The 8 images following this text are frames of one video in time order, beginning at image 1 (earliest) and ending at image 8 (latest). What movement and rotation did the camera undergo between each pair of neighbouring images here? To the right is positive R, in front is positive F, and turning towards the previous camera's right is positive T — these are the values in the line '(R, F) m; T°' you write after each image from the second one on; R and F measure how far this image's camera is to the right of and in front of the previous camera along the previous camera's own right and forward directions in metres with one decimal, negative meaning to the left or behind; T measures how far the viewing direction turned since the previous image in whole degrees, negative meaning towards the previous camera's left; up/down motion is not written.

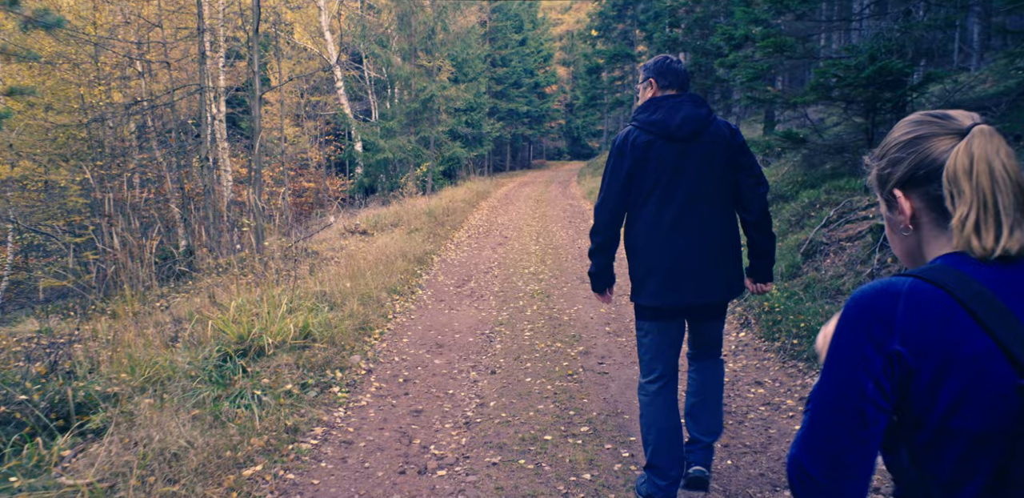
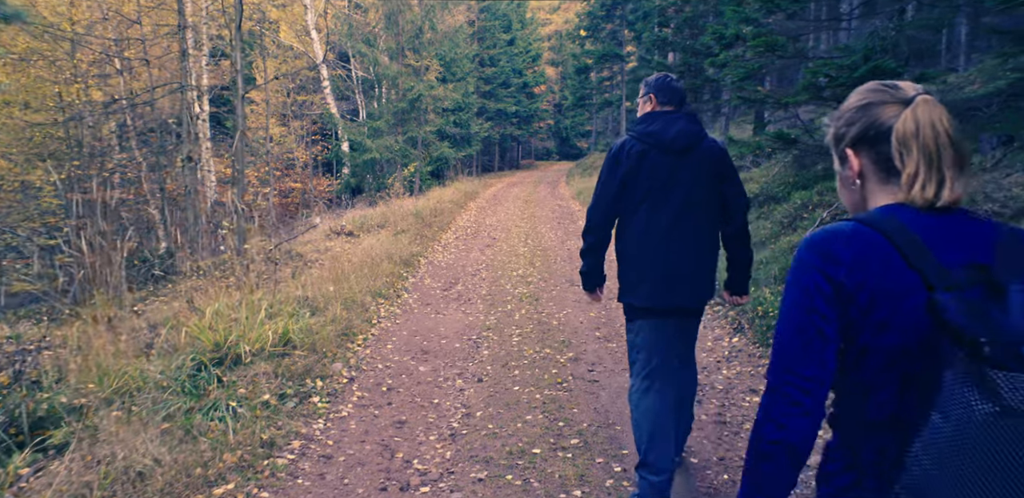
(0.0, +0.2) m; +1°
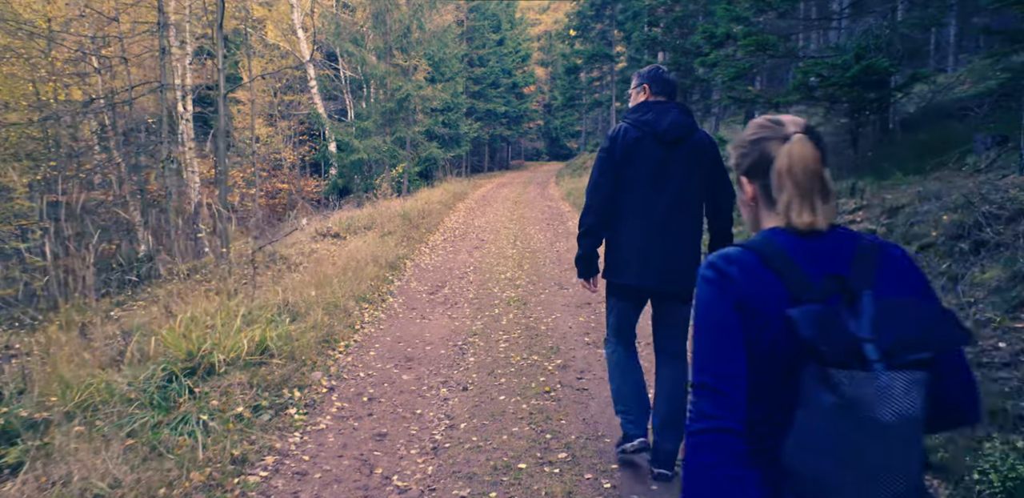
(0.0, +0.2) m; +1°
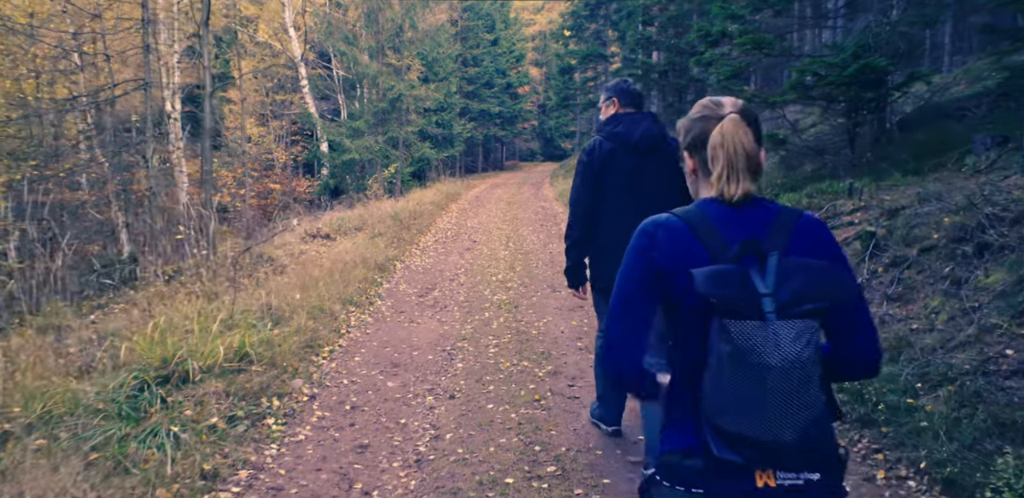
(+0.1, +0.2) m; 0°
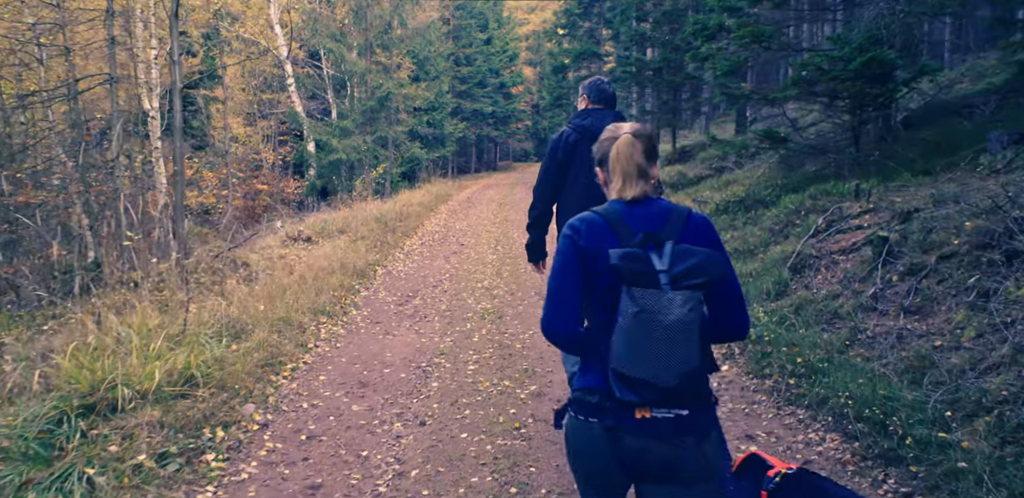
(+0.1, +0.7) m; 0°
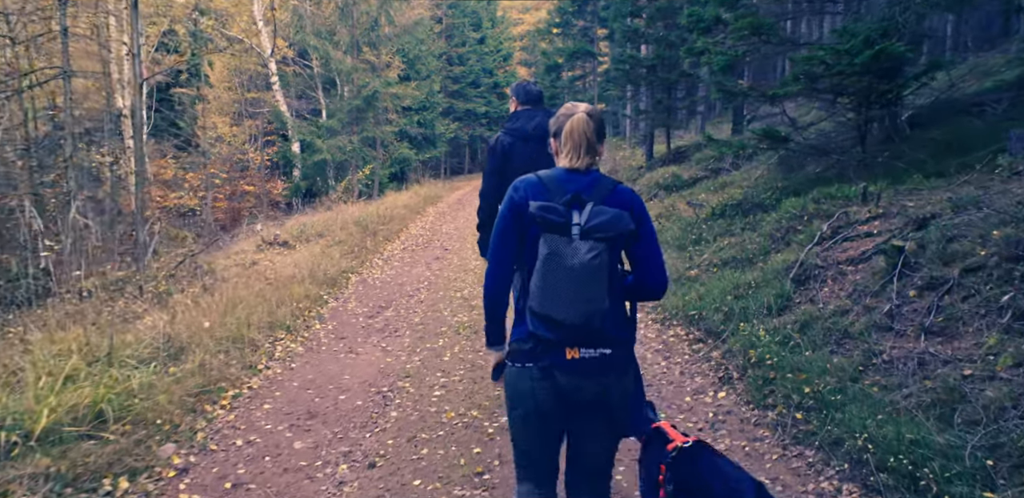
(+0.2, +0.8) m; 0°
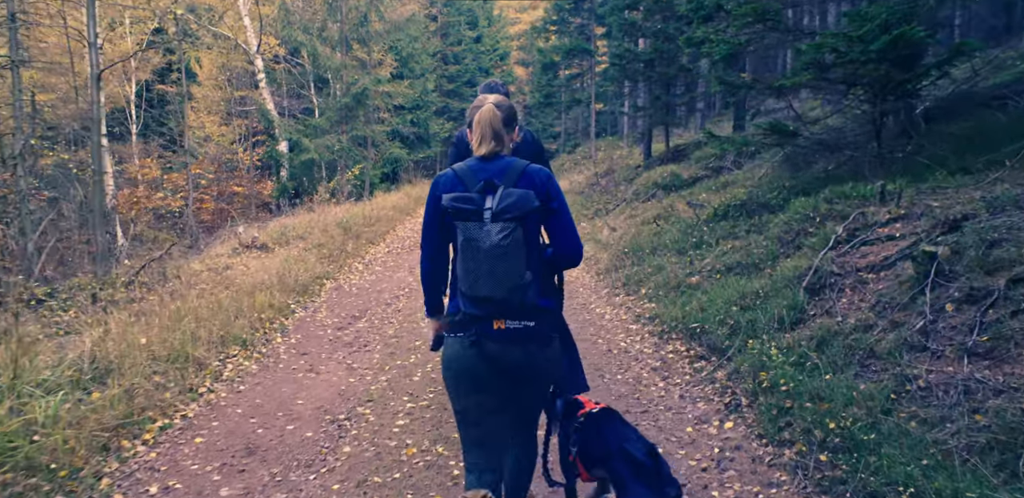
(+0.2, +0.9) m; 0°
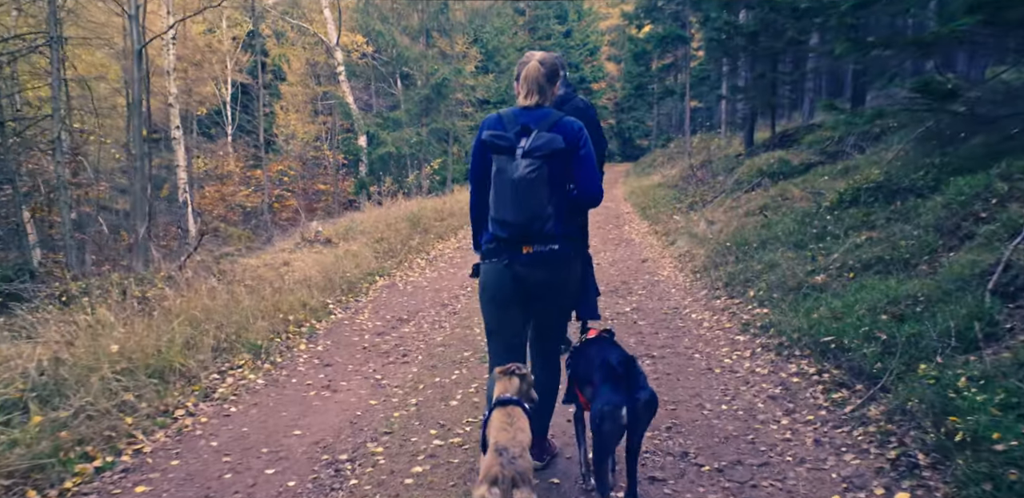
(+0.2, +1.7) m; -7°
